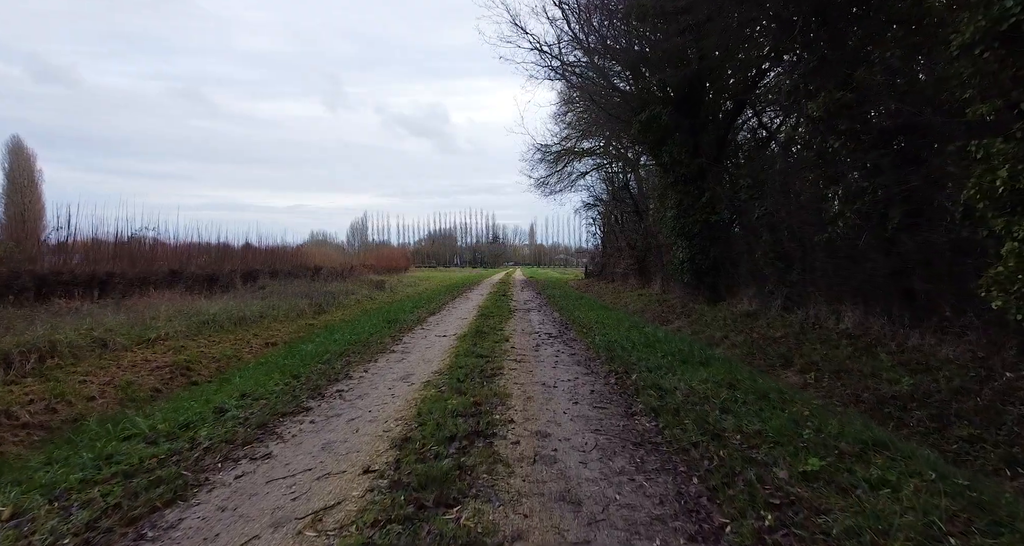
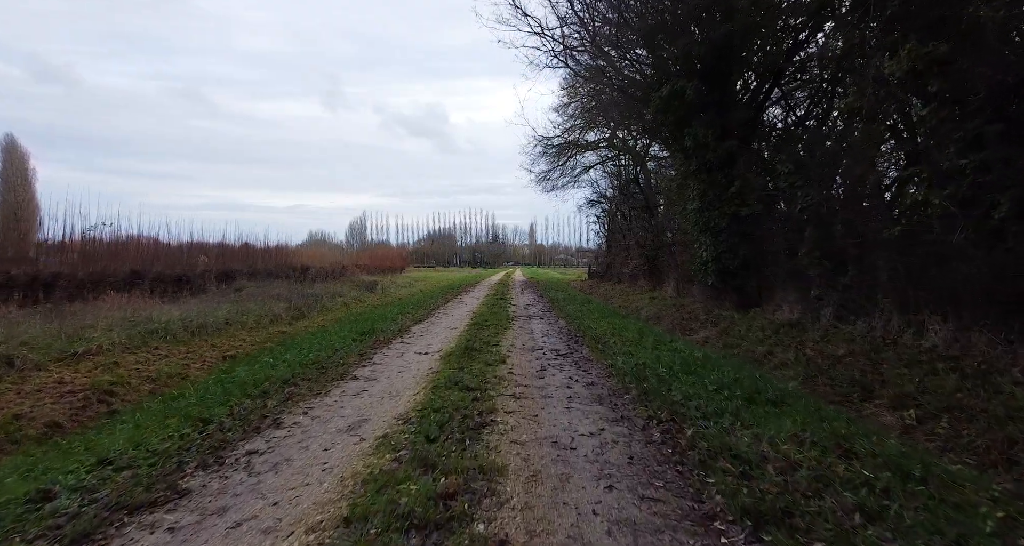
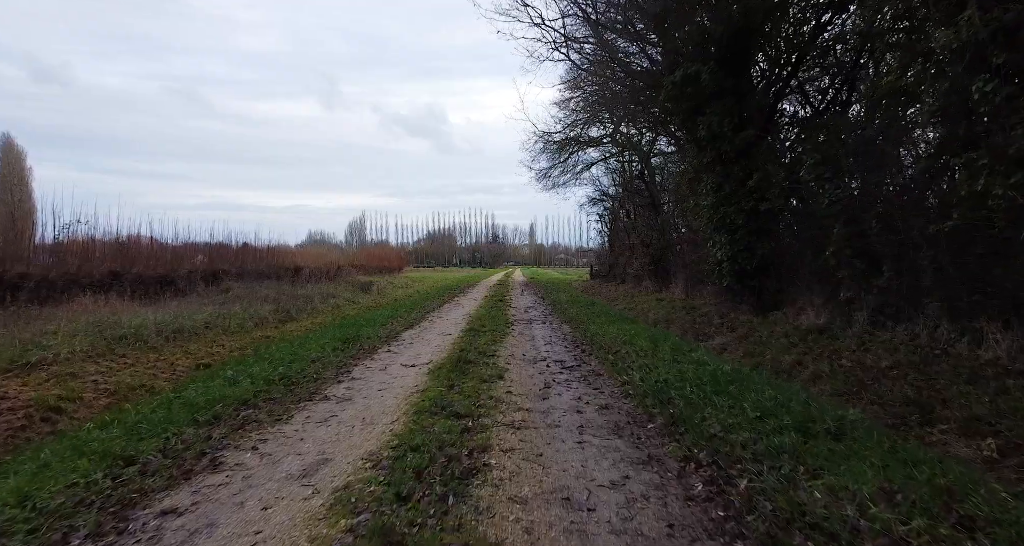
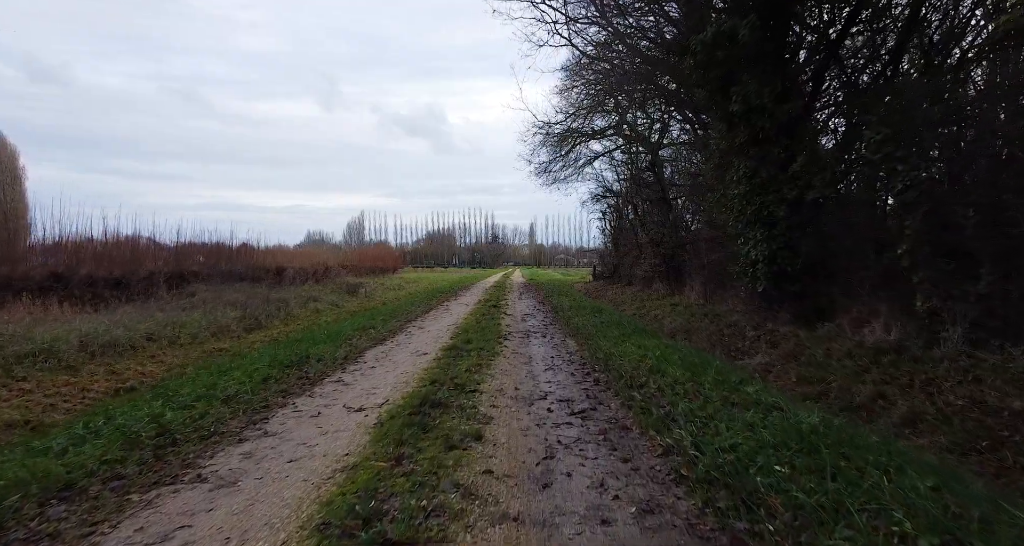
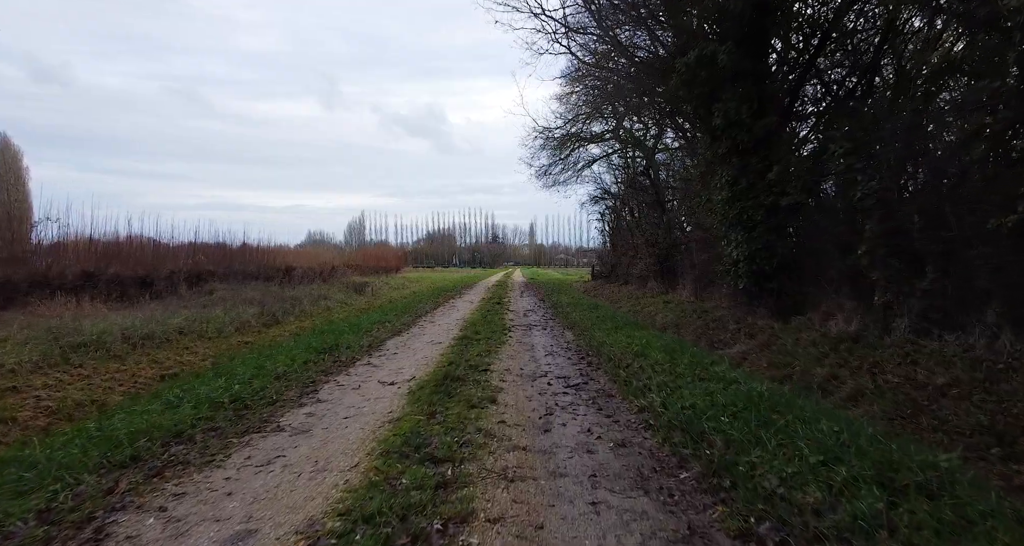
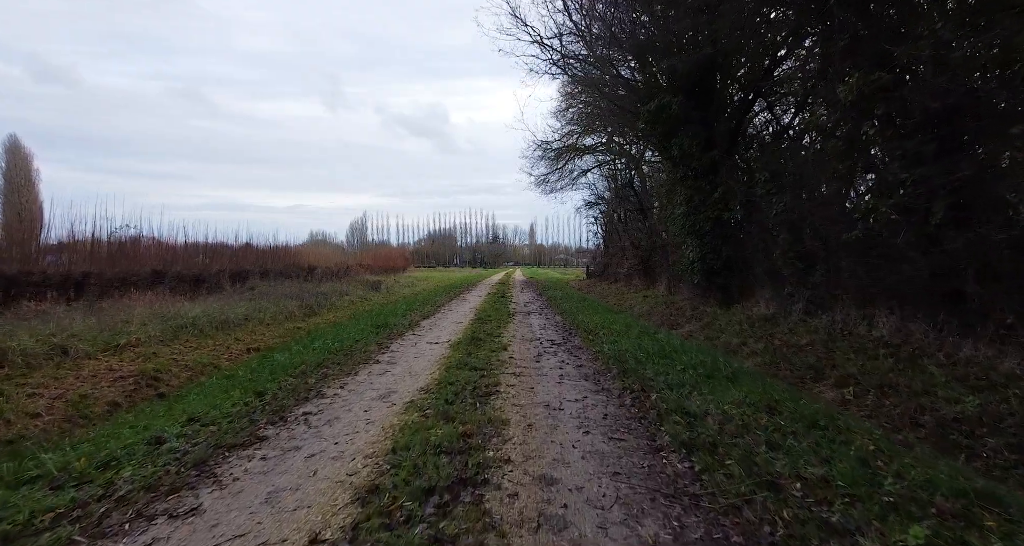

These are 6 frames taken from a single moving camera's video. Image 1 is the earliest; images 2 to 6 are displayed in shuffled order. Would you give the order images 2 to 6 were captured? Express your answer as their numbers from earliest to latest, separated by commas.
6, 2, 3, 5, 4
